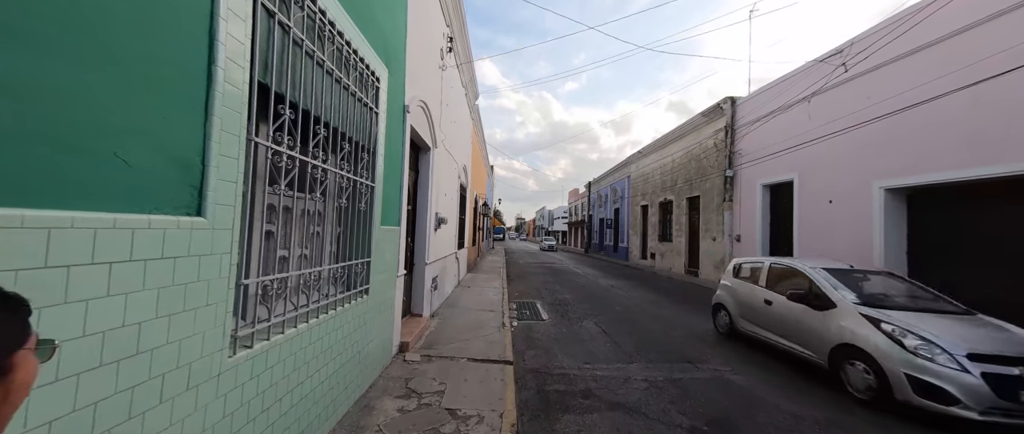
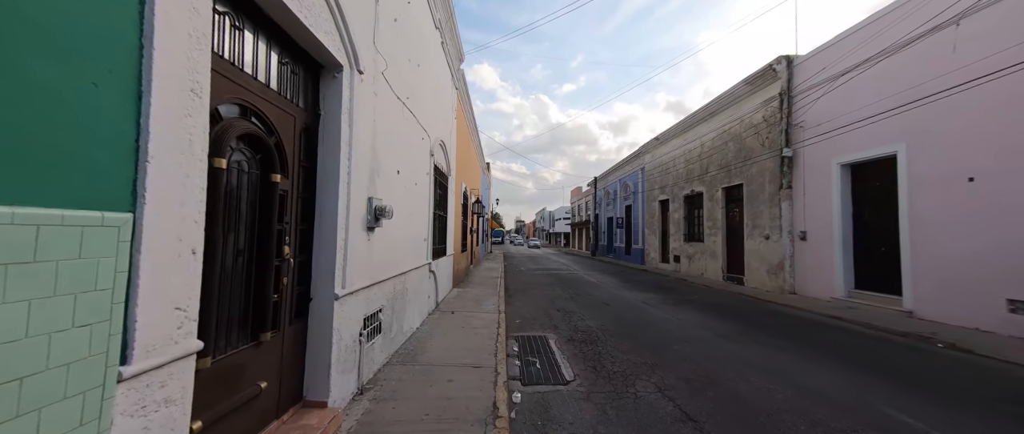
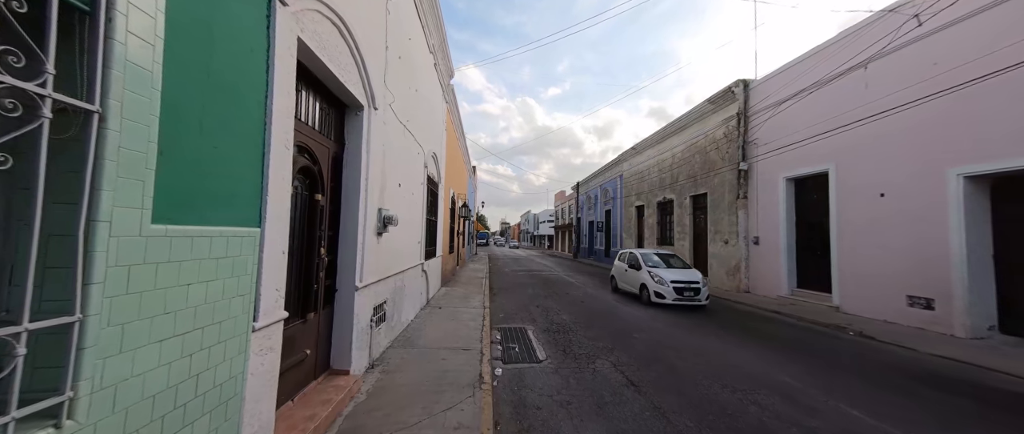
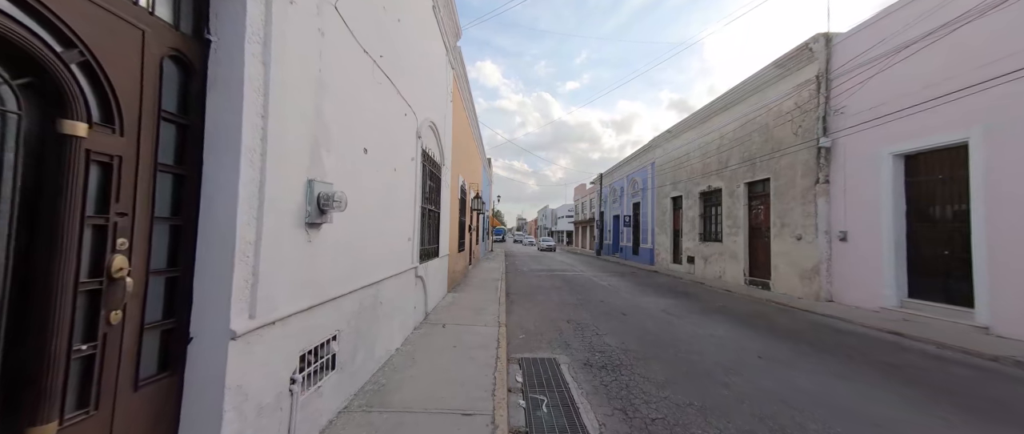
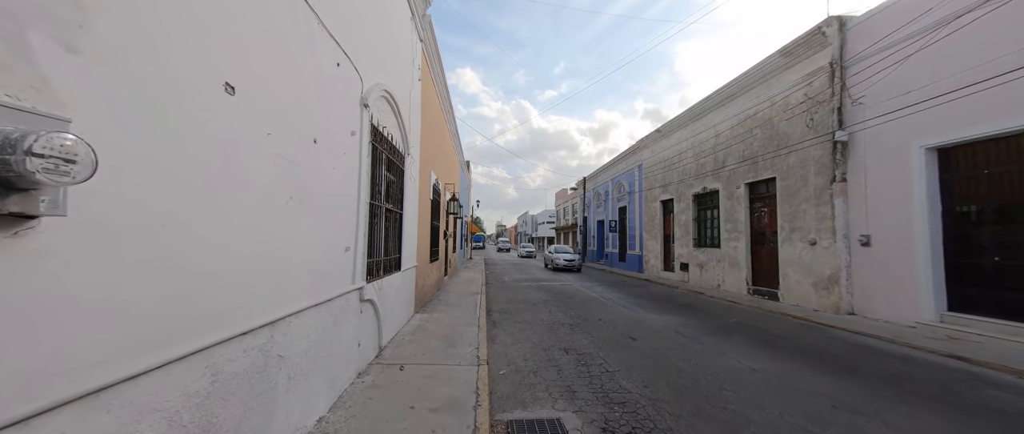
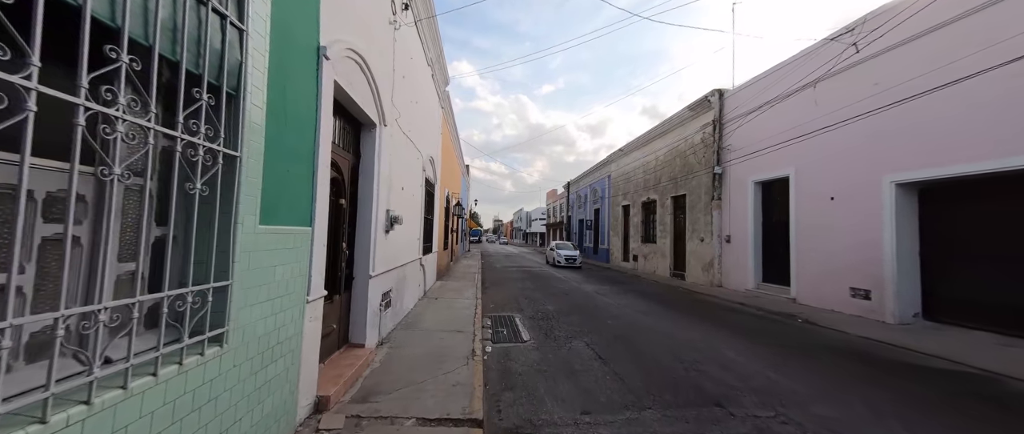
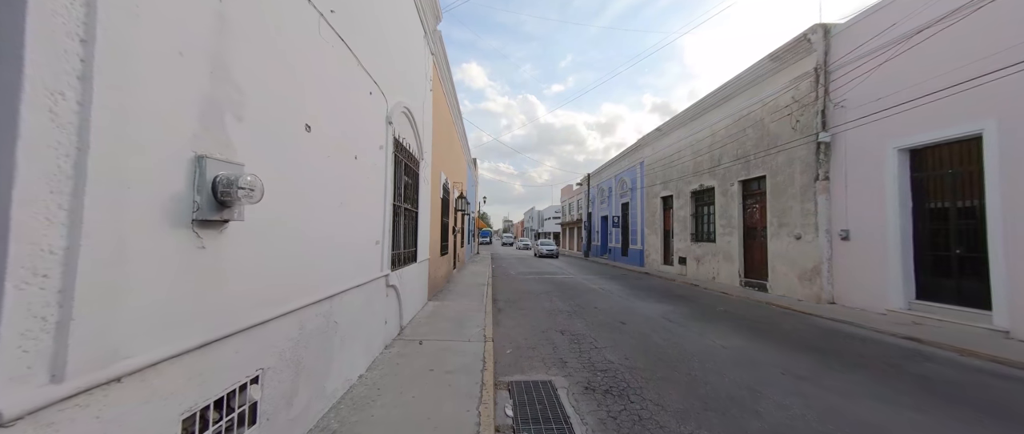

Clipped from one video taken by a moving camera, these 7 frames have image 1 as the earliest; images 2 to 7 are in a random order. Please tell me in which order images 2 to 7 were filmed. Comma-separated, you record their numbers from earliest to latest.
6, 3, 2, 4, 7, 5
